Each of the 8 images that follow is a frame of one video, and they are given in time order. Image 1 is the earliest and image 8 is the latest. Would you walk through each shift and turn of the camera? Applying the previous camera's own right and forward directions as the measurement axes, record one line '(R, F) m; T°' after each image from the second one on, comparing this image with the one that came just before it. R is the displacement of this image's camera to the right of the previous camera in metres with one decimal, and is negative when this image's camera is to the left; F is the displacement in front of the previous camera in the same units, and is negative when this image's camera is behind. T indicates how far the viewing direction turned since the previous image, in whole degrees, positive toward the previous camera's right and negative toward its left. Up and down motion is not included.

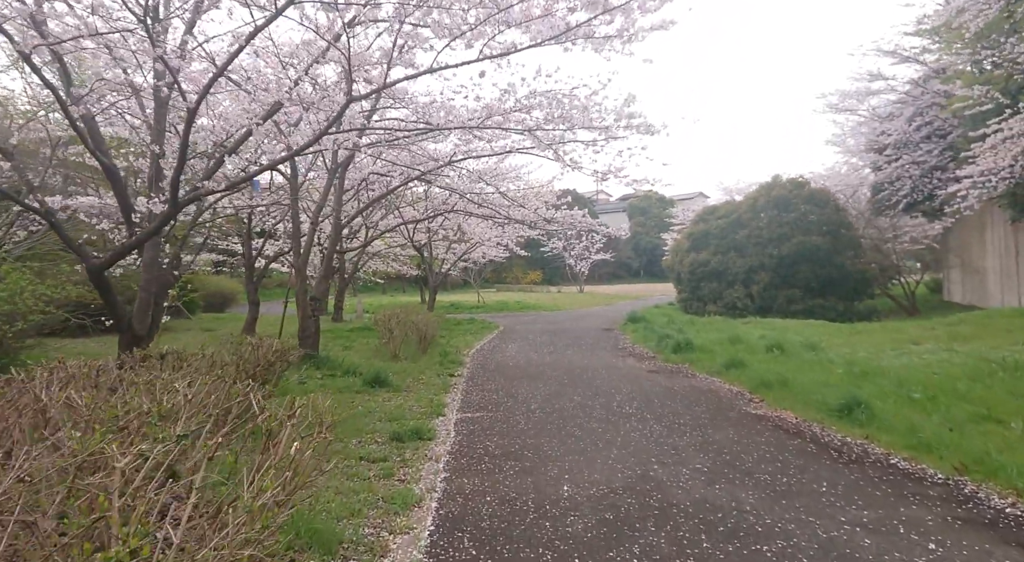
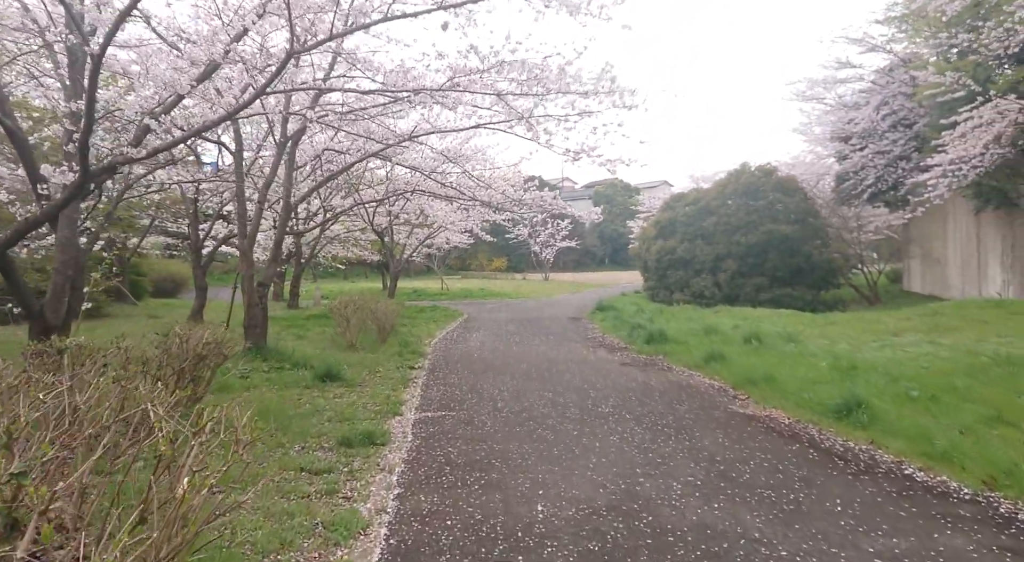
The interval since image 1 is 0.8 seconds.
(0.0, +0.7) m; +3°
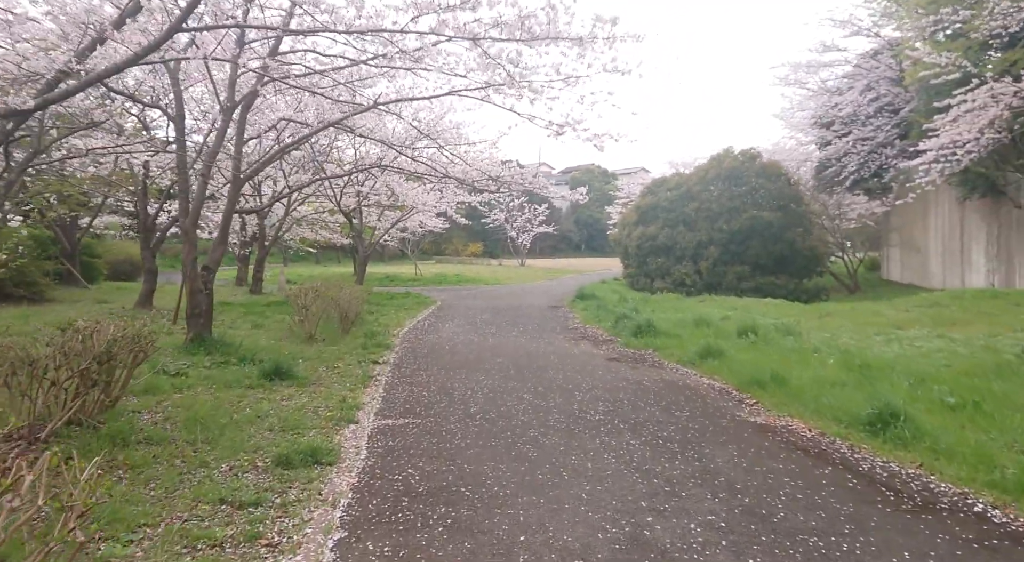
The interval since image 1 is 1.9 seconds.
(0.0, +0.9) m; +2°
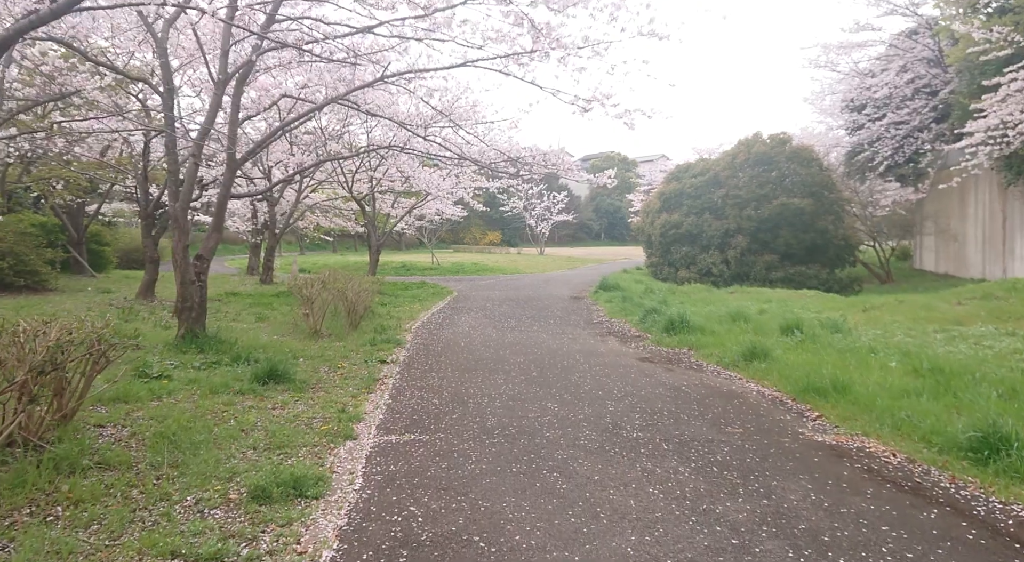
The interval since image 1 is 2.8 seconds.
(0.0, +0.8) m; -2°
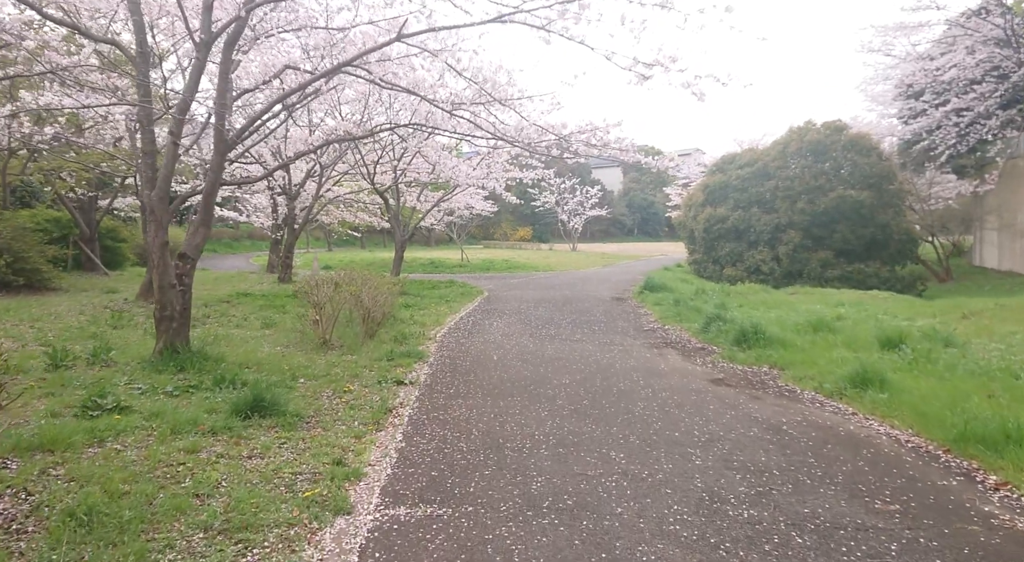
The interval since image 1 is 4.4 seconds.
(-0.1, +1.3) m; -3°
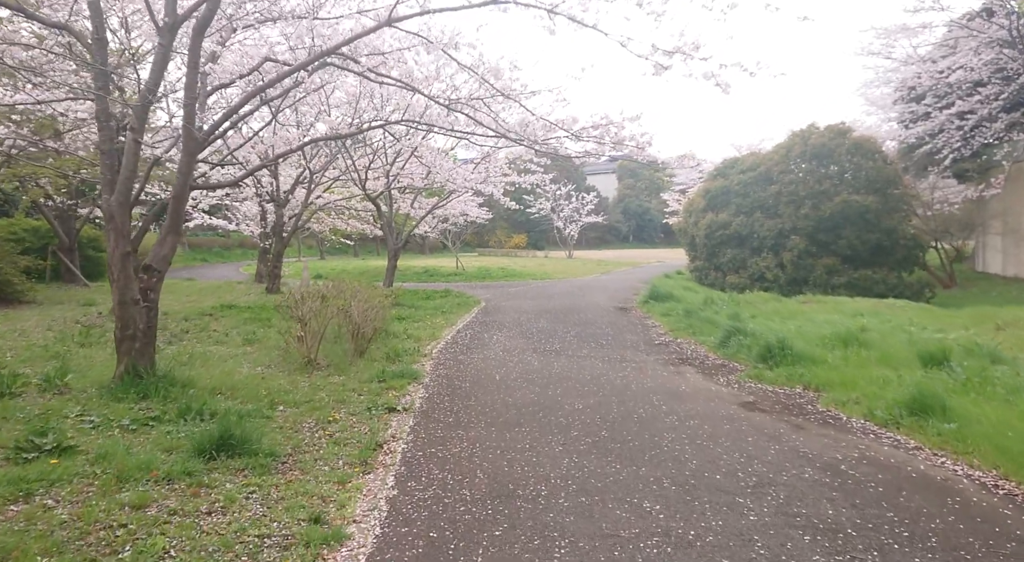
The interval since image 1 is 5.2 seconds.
(-0.1, +0.7) m; +1°
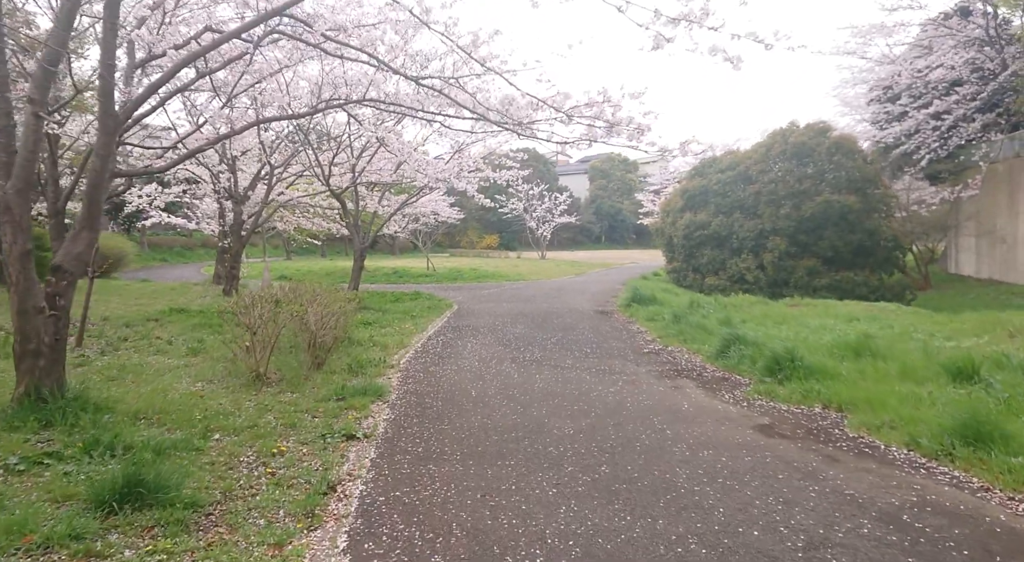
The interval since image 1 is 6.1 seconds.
(-0.1, +0.8) m; +3°
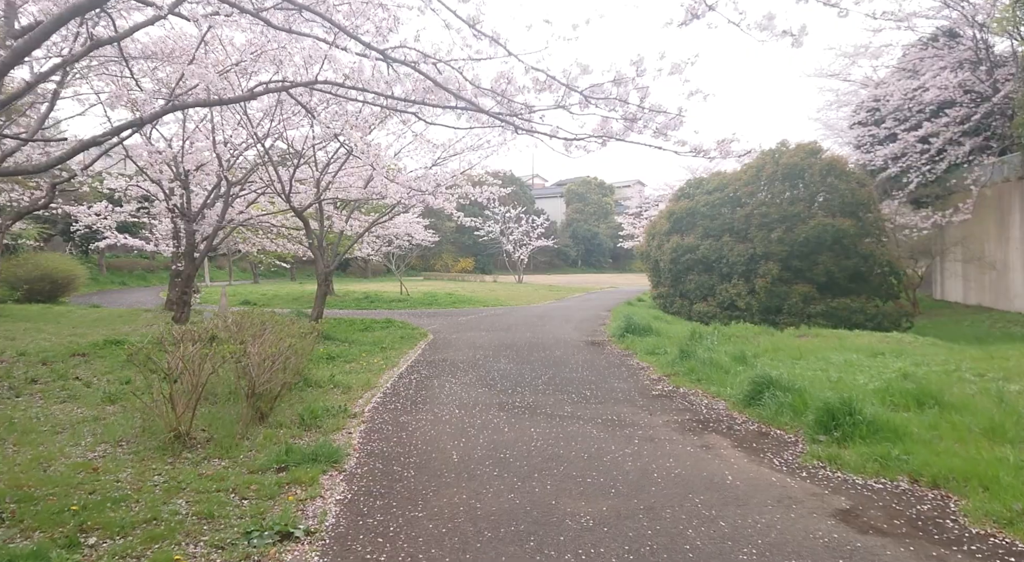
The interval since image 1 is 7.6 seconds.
(-0.1, +1.2) m; +2°
